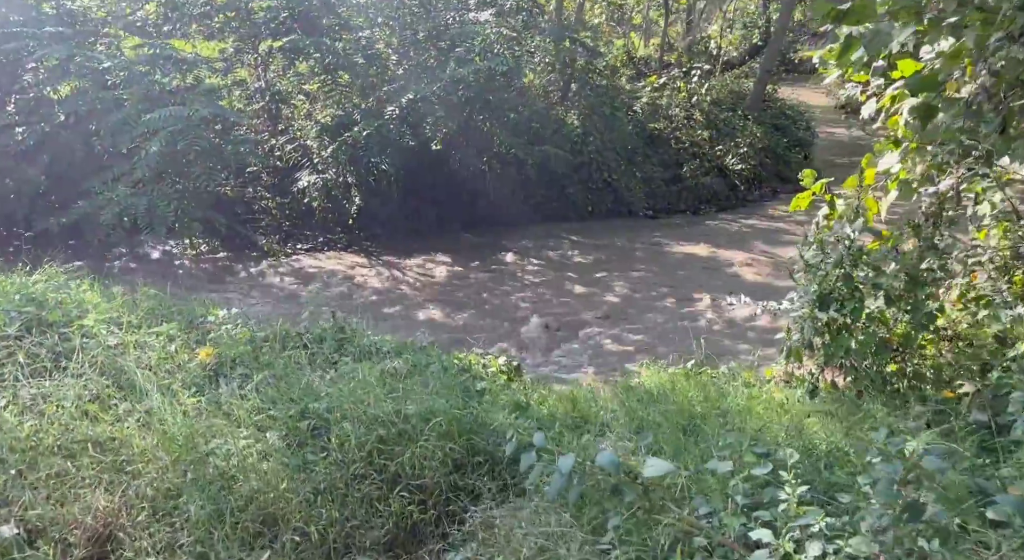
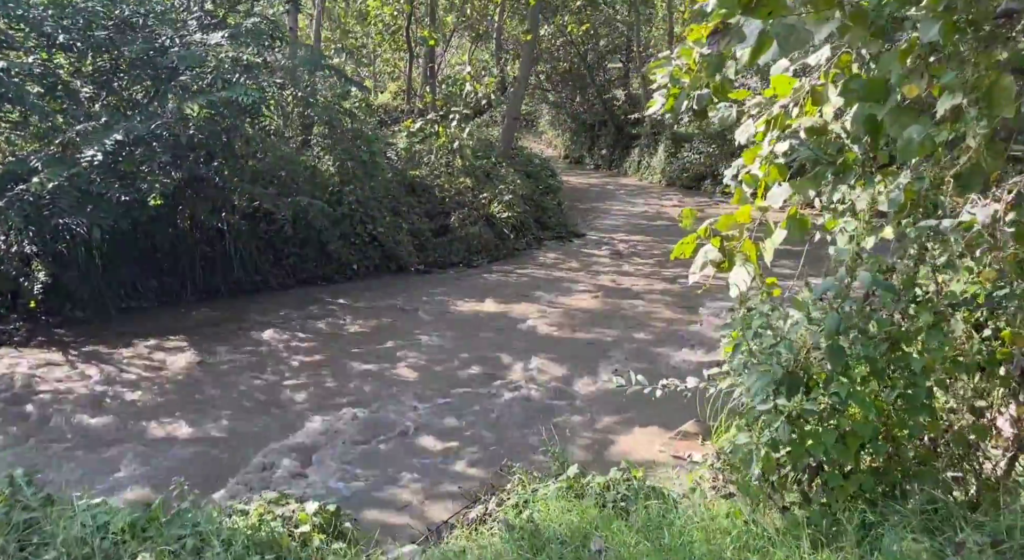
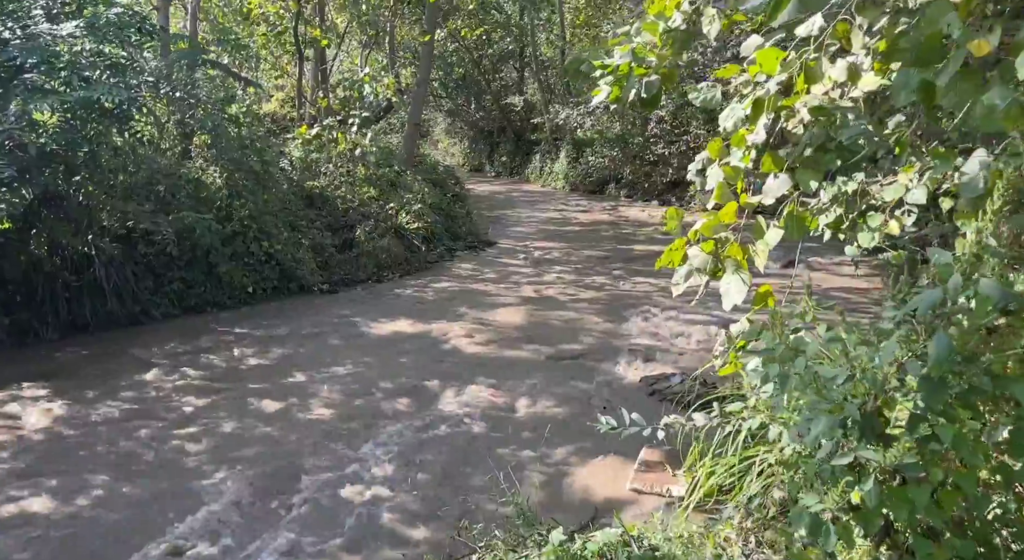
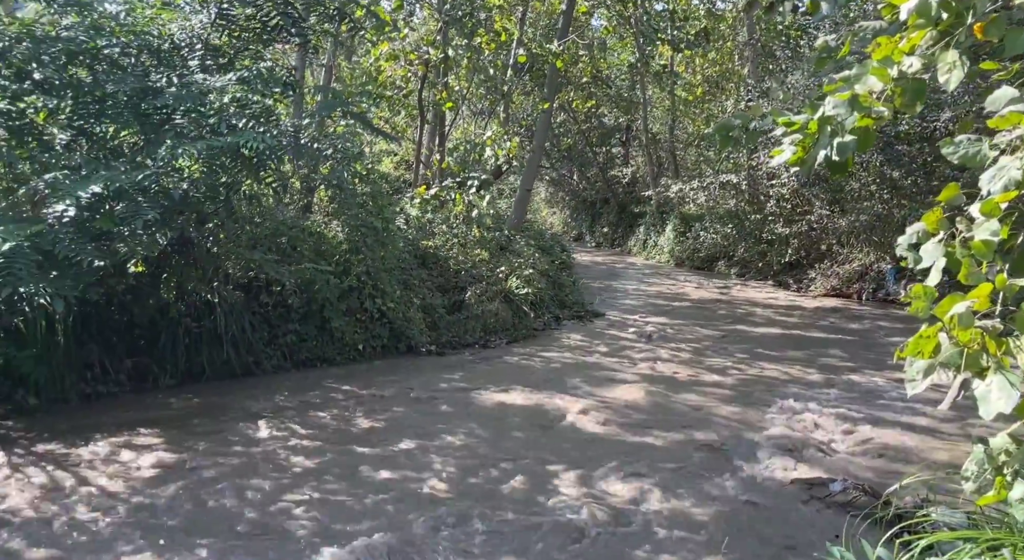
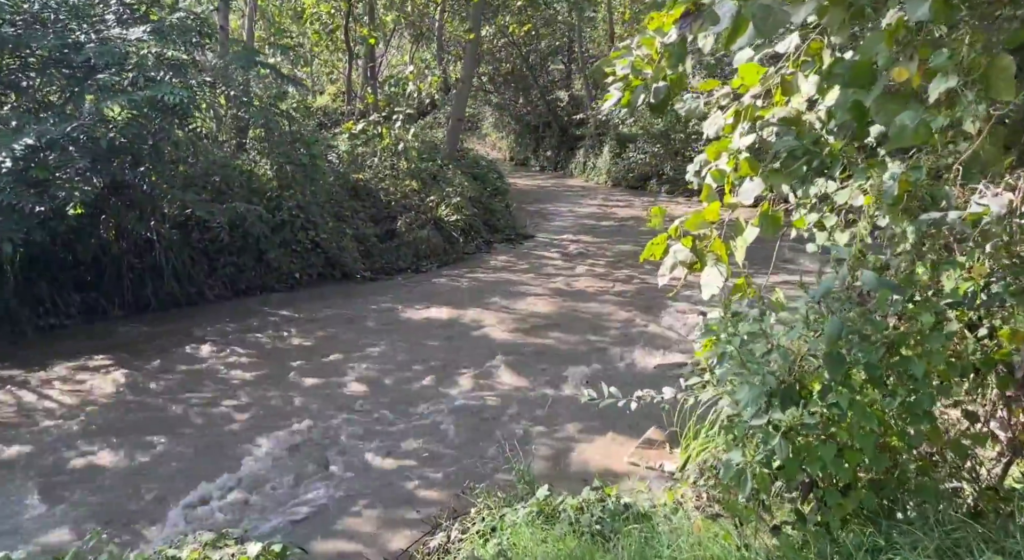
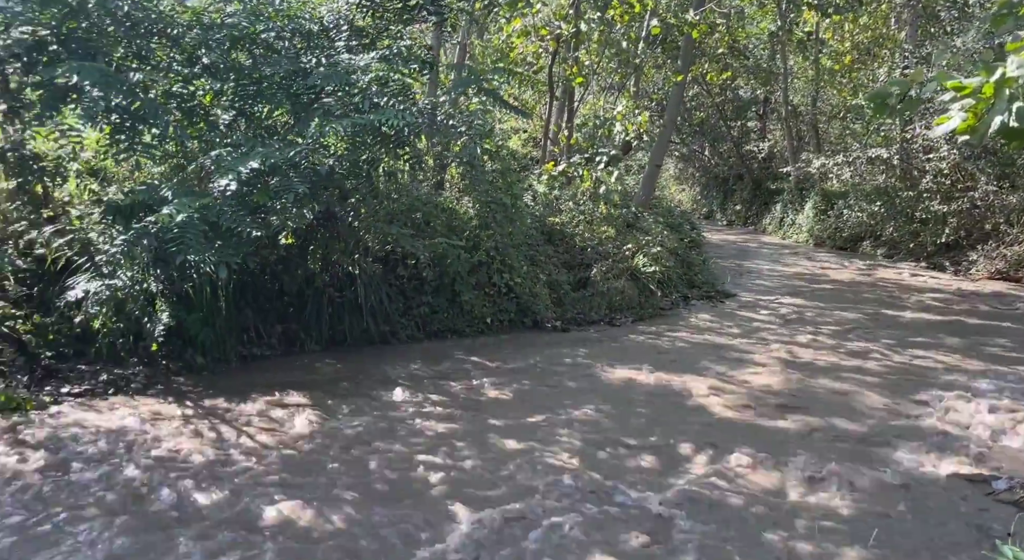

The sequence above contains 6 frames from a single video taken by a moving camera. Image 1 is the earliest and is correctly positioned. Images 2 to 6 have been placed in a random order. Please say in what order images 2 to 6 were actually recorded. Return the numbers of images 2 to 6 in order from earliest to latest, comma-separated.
2, 5, 3, 4, 6
